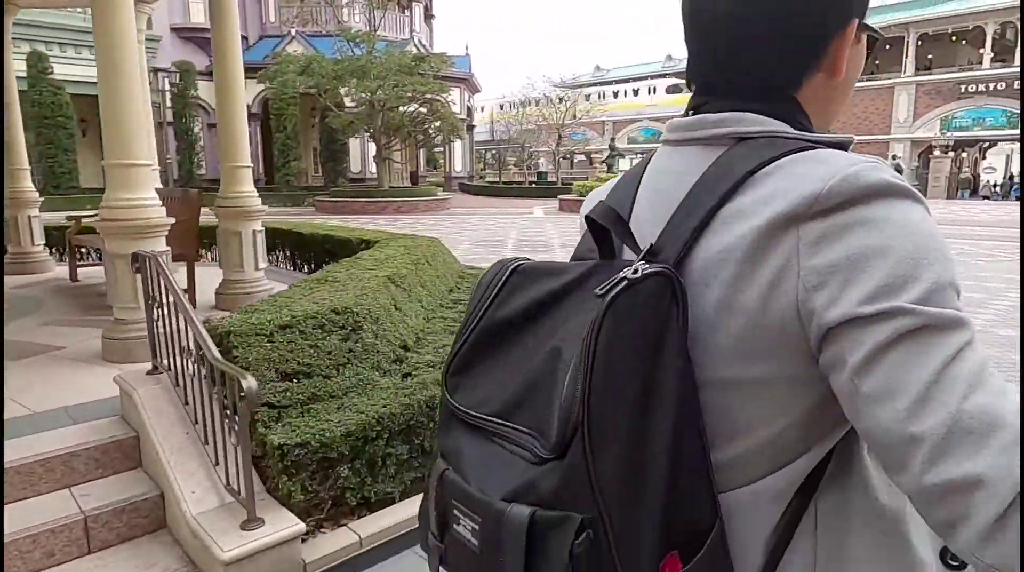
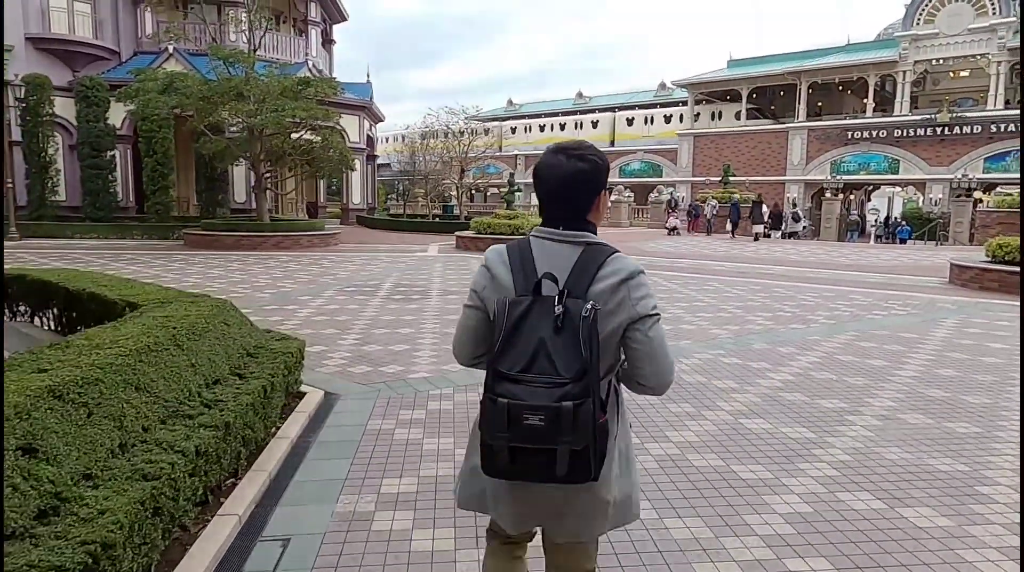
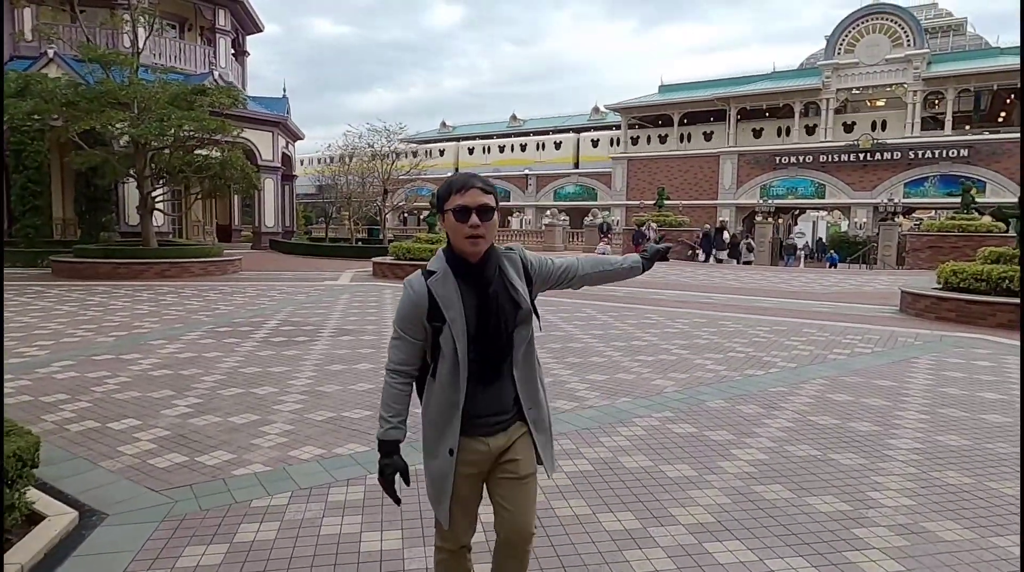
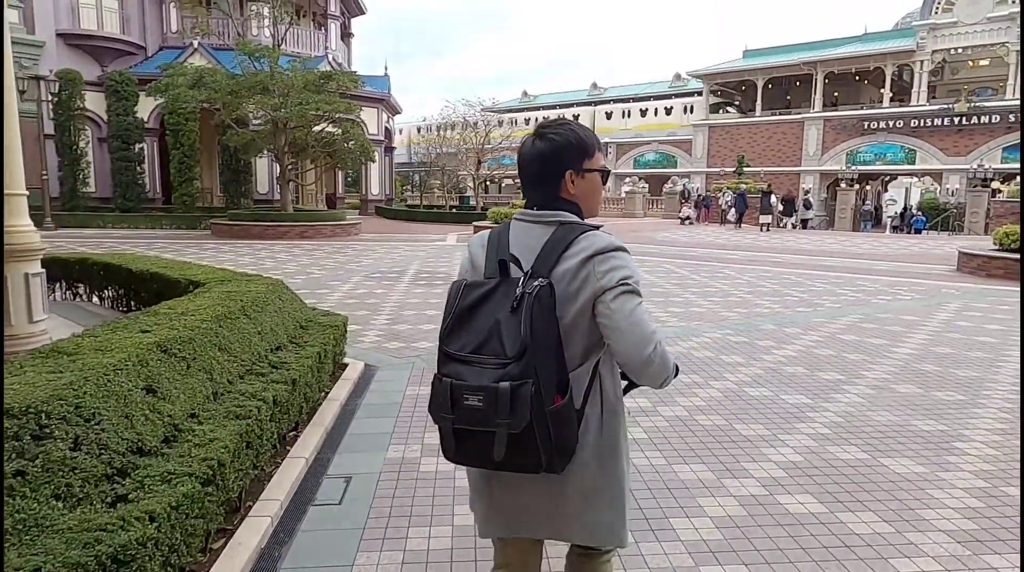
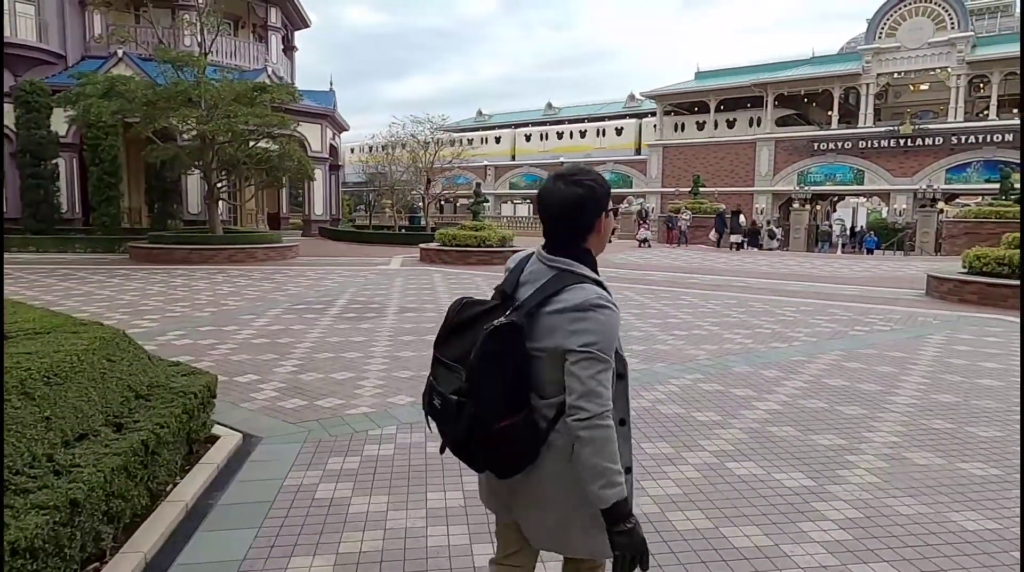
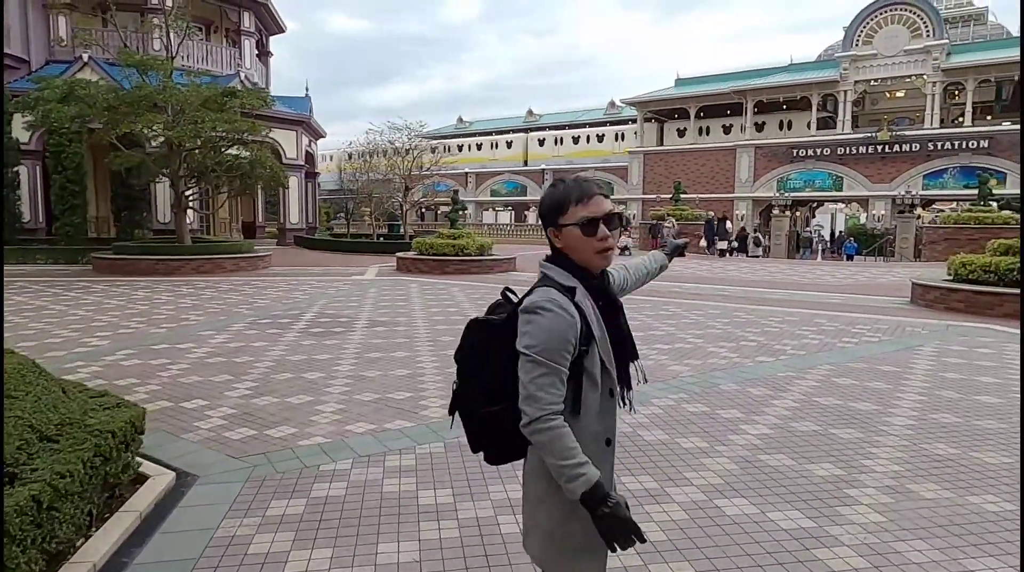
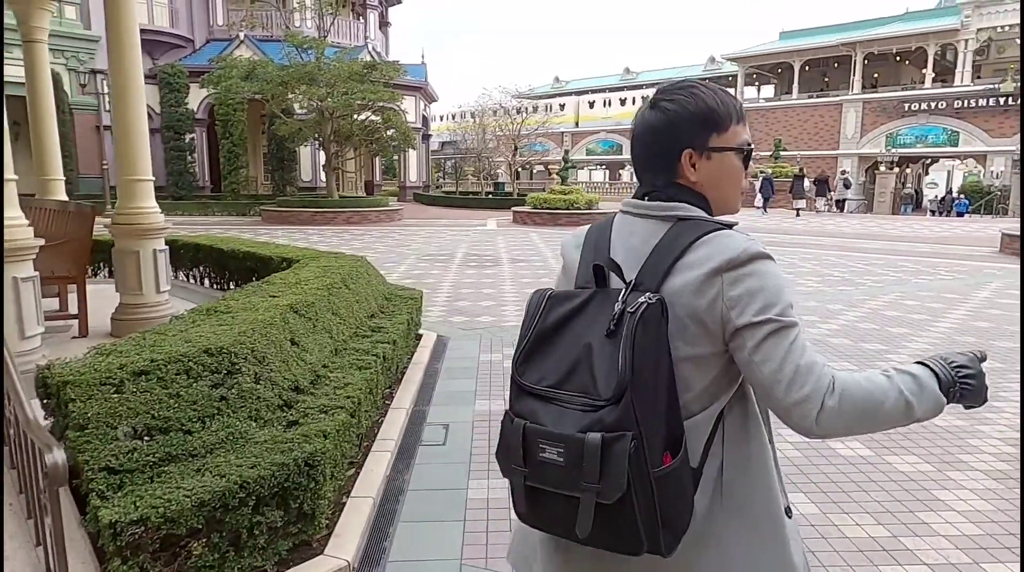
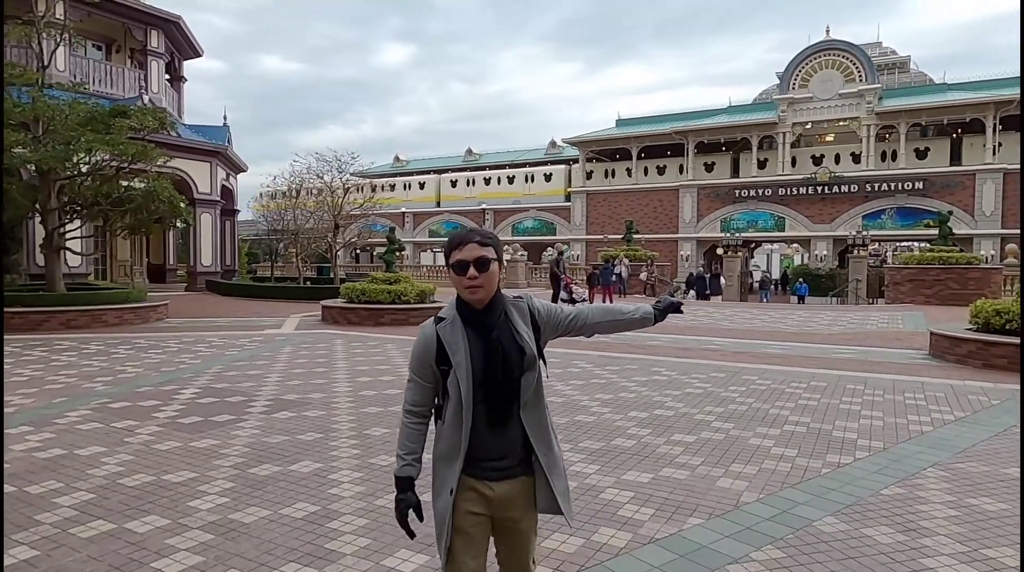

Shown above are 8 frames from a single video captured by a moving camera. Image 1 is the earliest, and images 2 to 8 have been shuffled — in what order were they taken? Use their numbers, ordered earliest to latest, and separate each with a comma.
7, 4, 2, 5, 6, 3, 8
